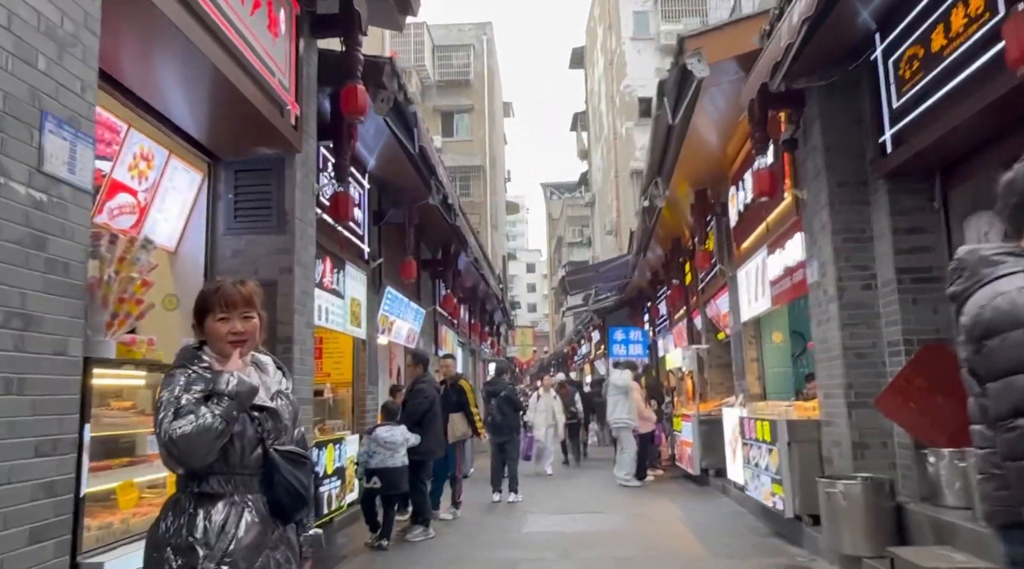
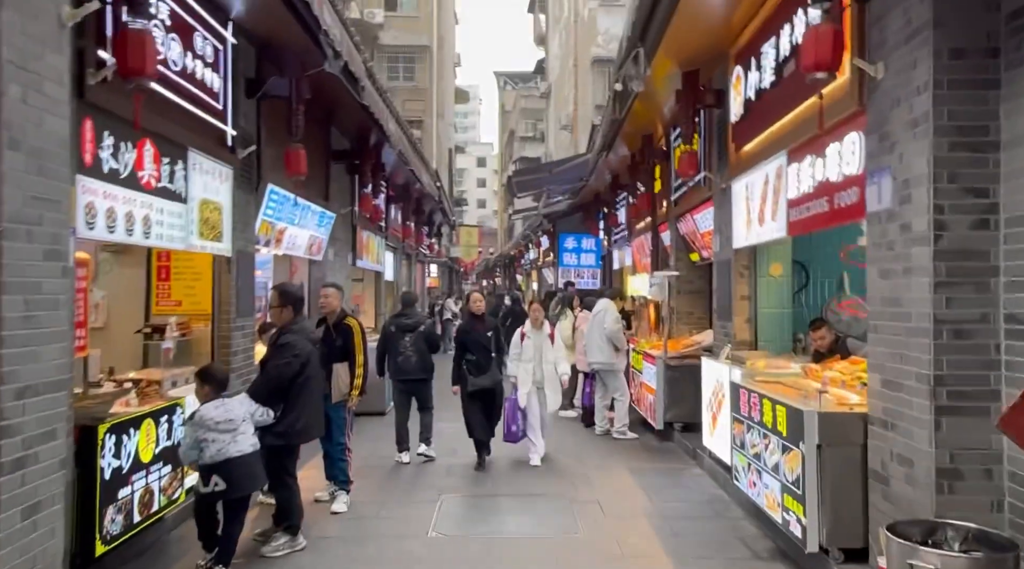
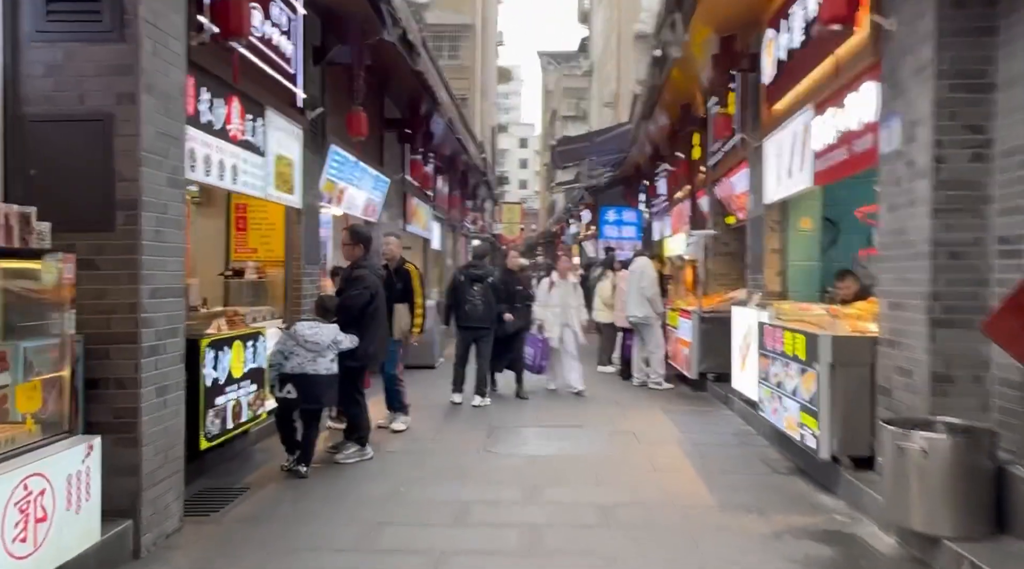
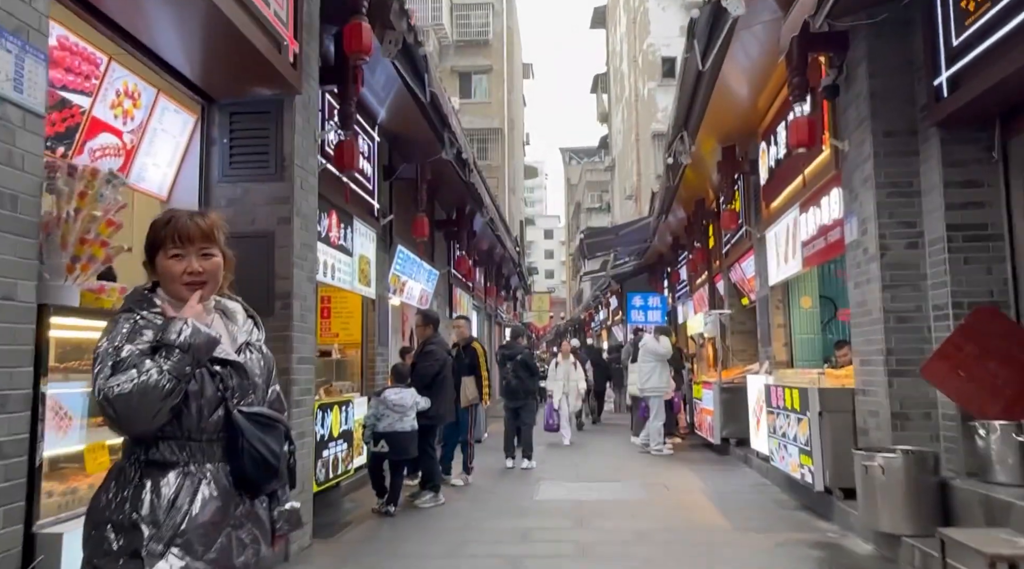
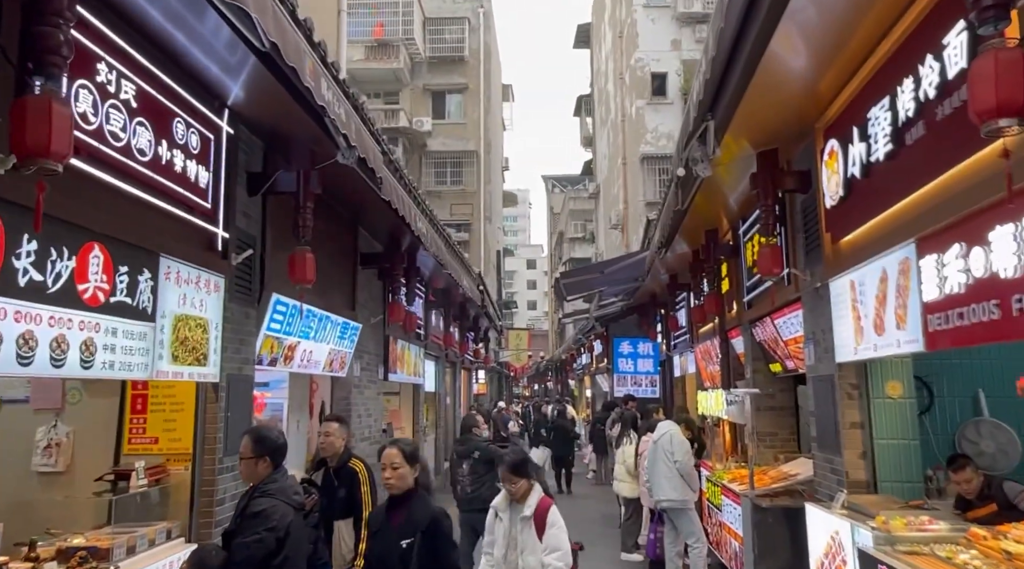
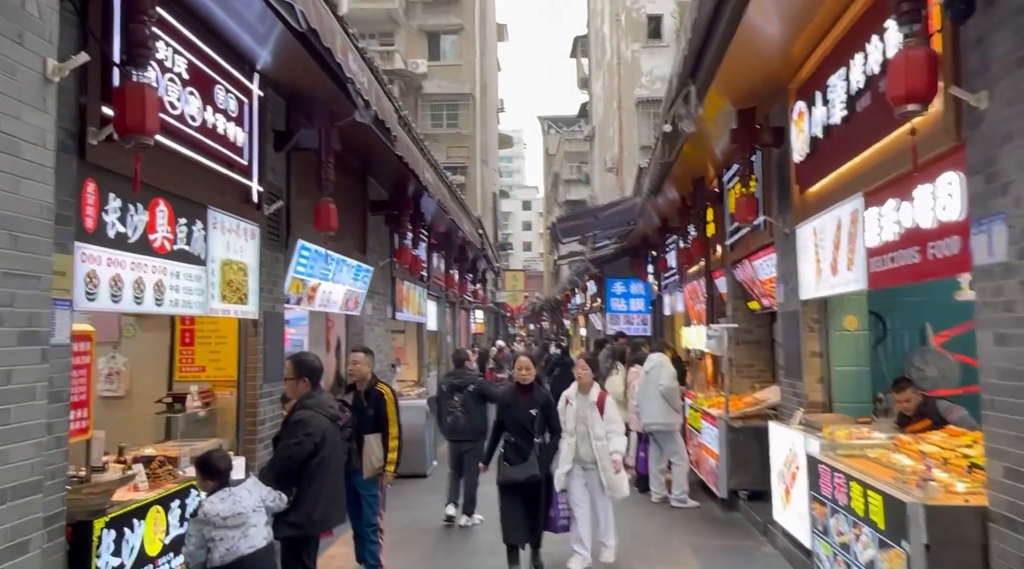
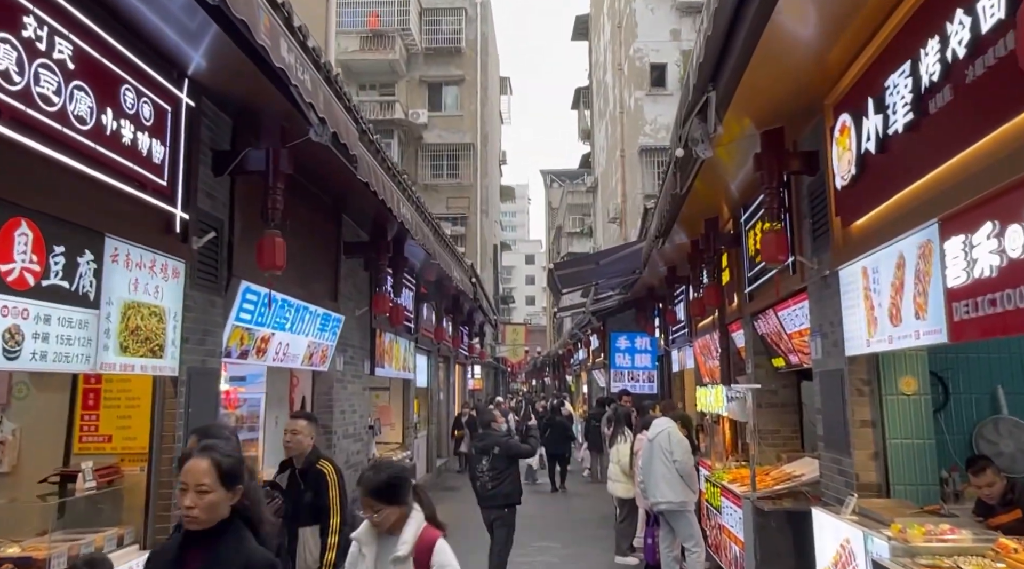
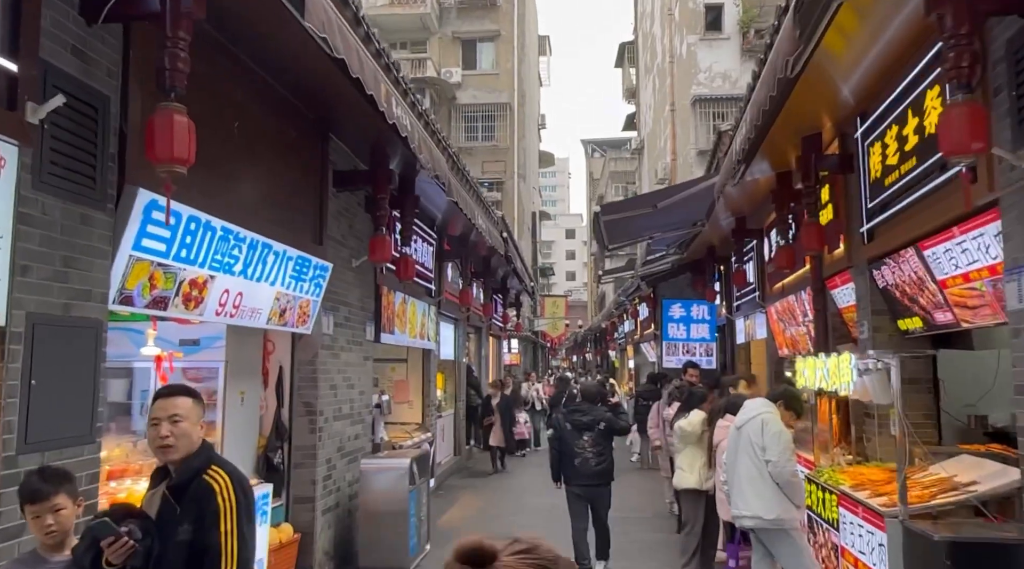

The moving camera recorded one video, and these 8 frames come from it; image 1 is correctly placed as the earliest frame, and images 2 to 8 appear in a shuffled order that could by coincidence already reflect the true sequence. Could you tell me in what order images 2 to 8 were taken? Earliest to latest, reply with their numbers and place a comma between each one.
4, 3, 2, 6, 5, 7, 8
